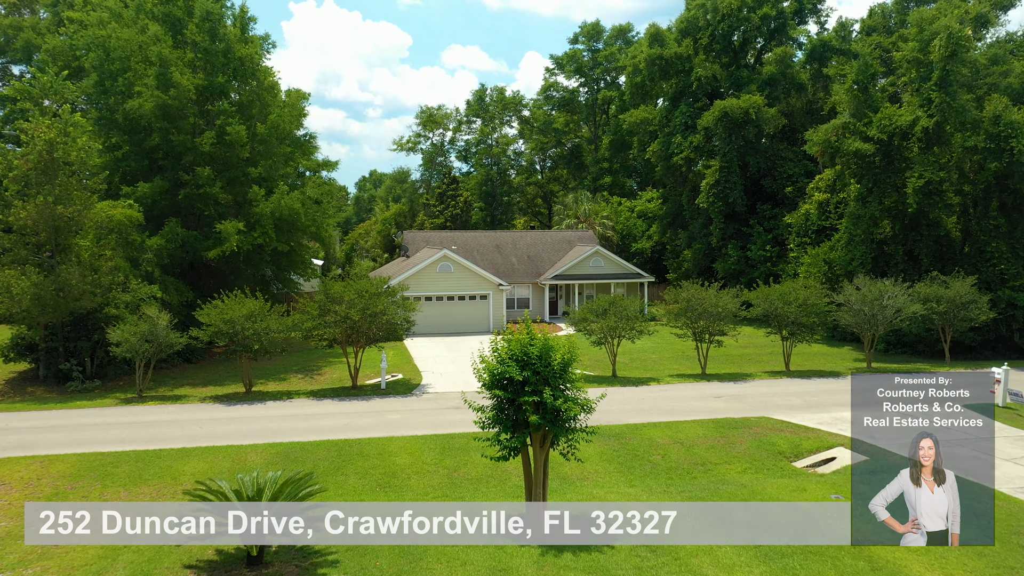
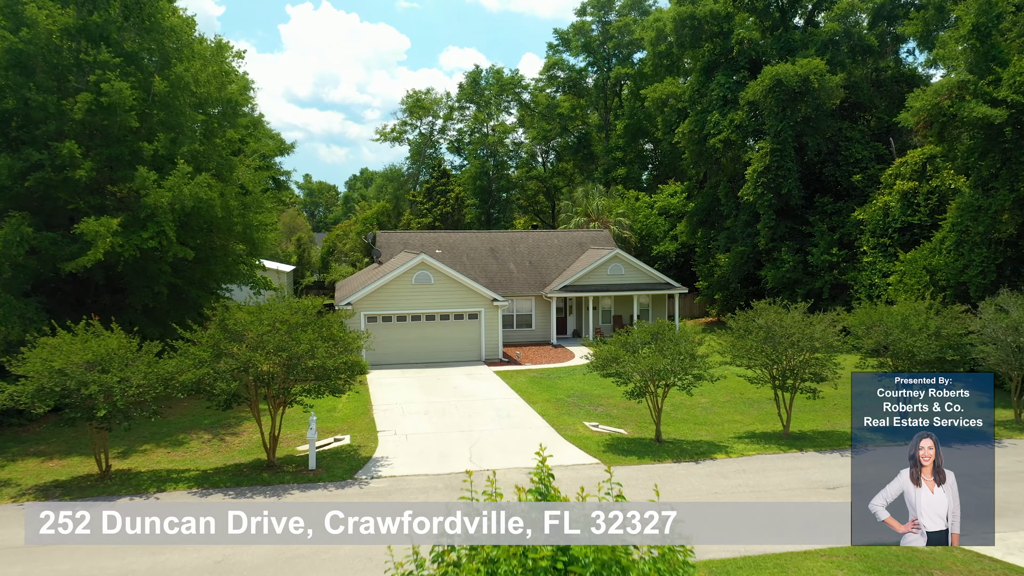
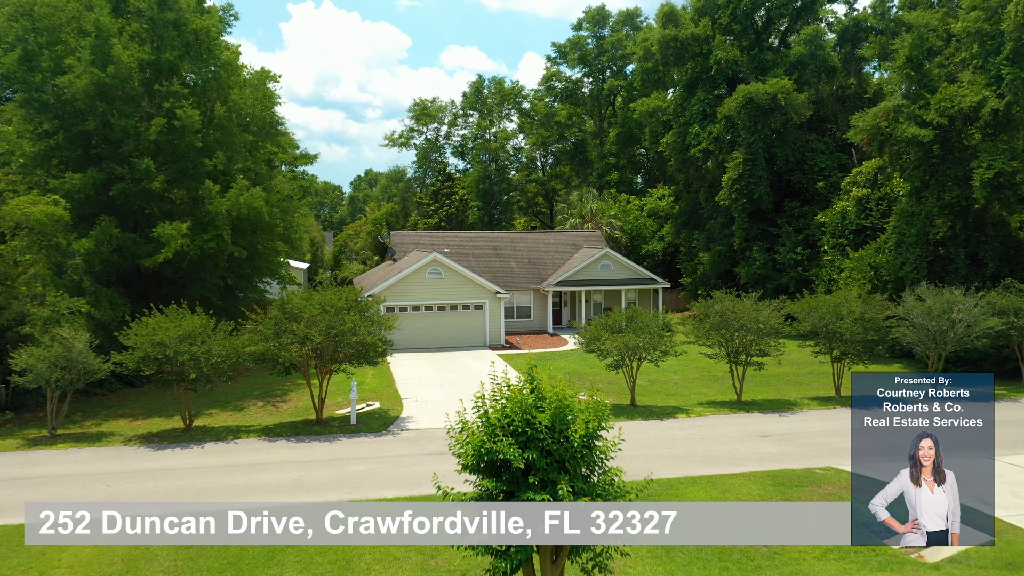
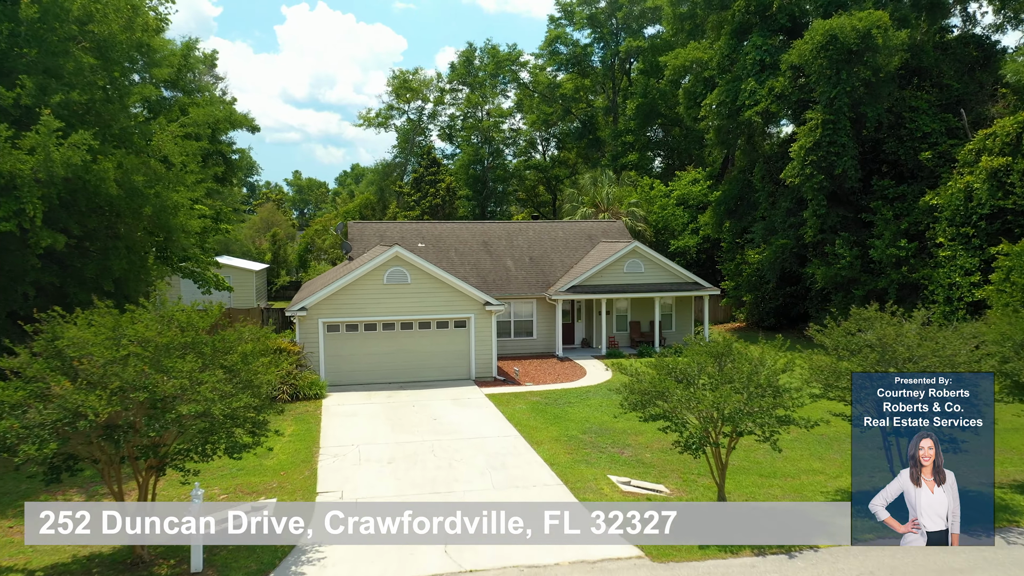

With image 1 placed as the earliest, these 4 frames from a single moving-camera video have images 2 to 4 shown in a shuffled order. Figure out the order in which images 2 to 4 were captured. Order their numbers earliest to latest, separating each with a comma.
3, 2, 4
